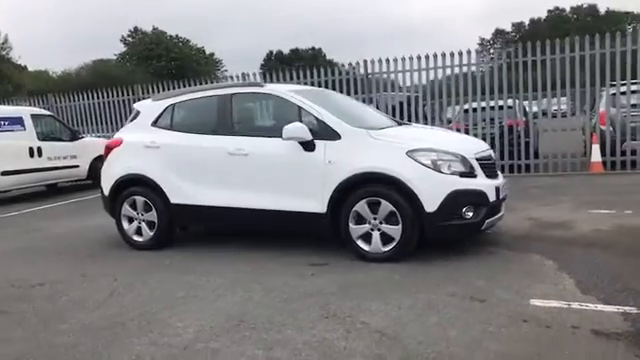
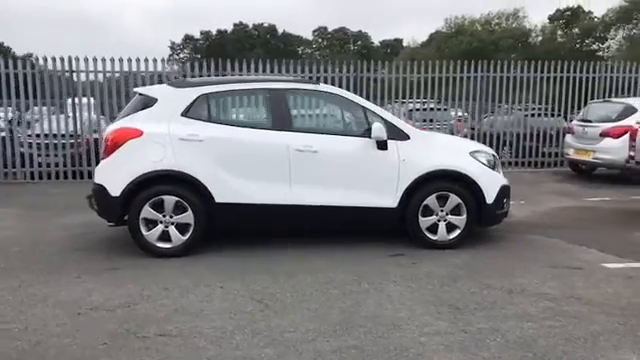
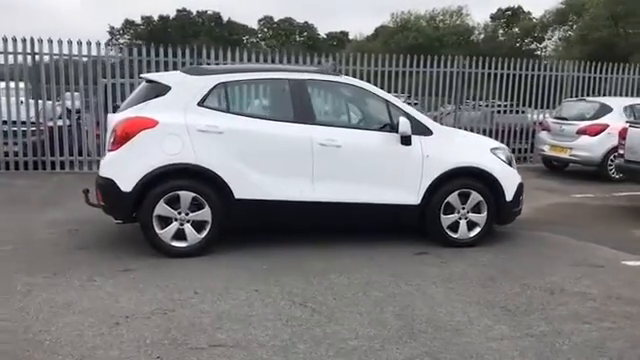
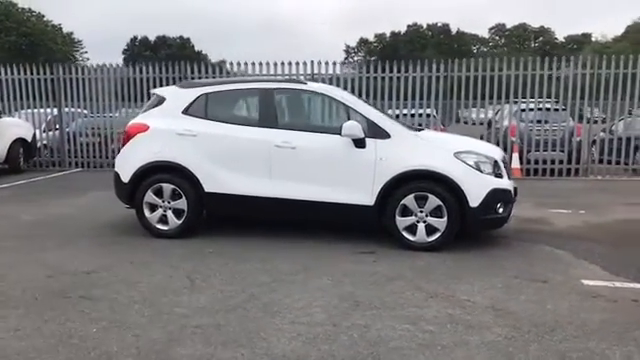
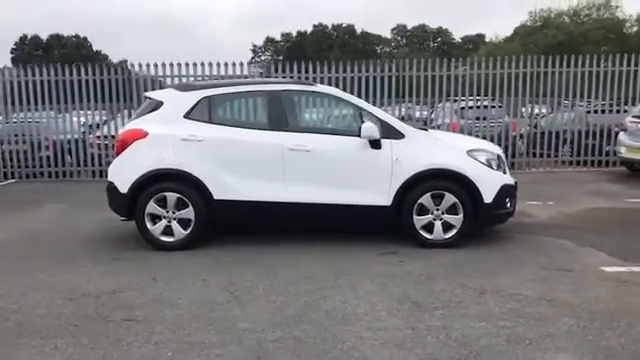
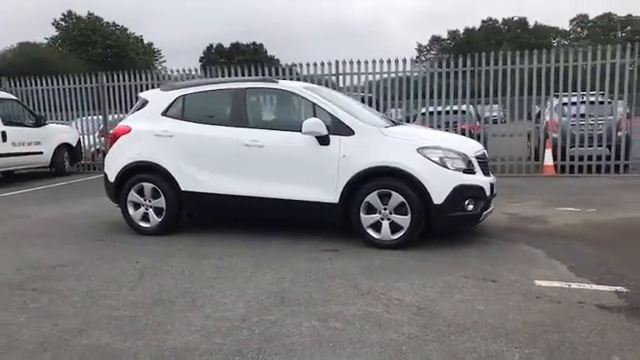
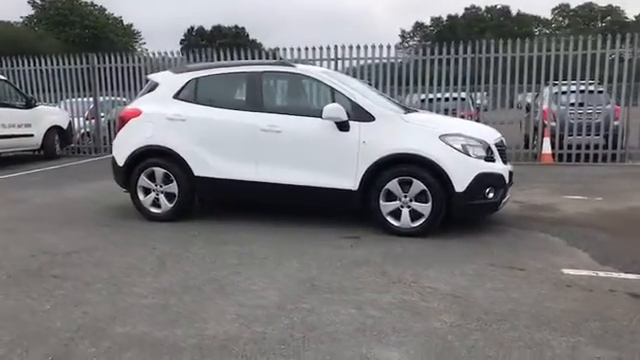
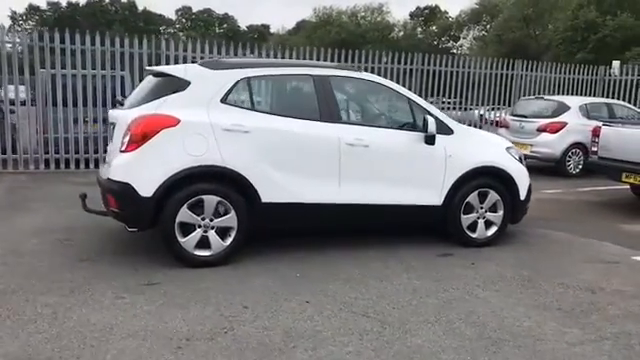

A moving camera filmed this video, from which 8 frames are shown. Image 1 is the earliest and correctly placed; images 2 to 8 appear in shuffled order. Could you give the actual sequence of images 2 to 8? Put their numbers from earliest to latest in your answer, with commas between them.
6, 7, 4, 5, 2, 3, 8
